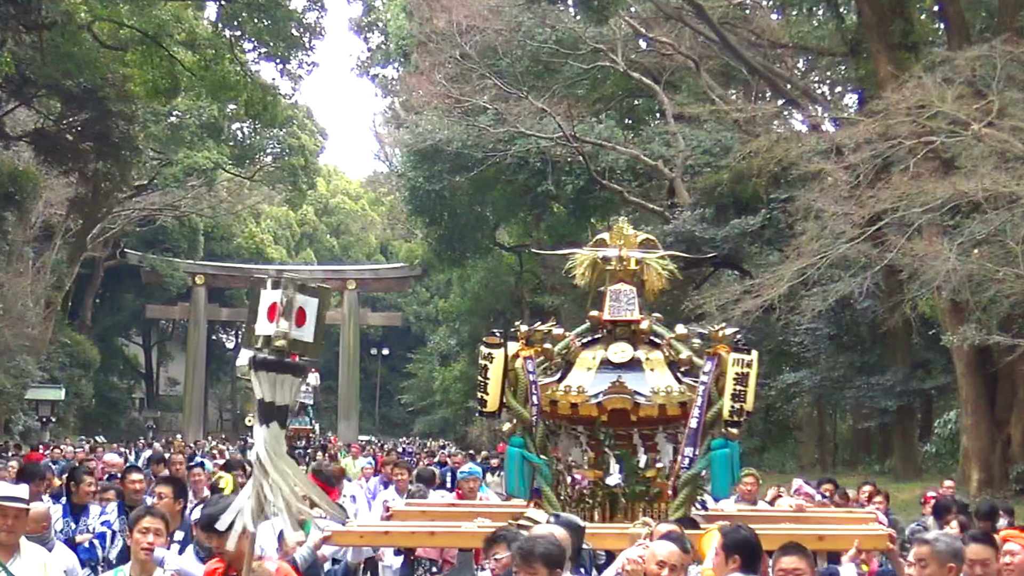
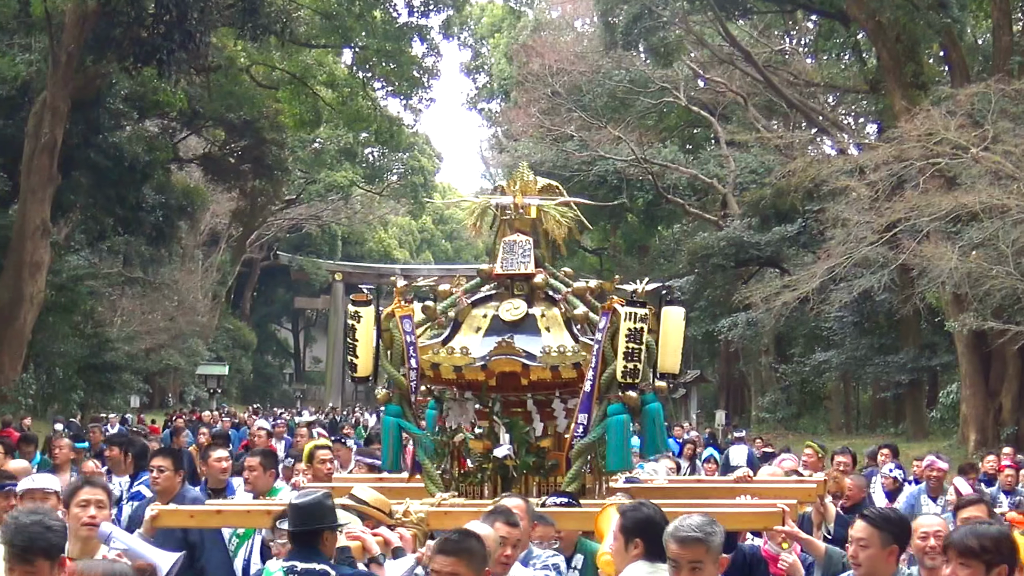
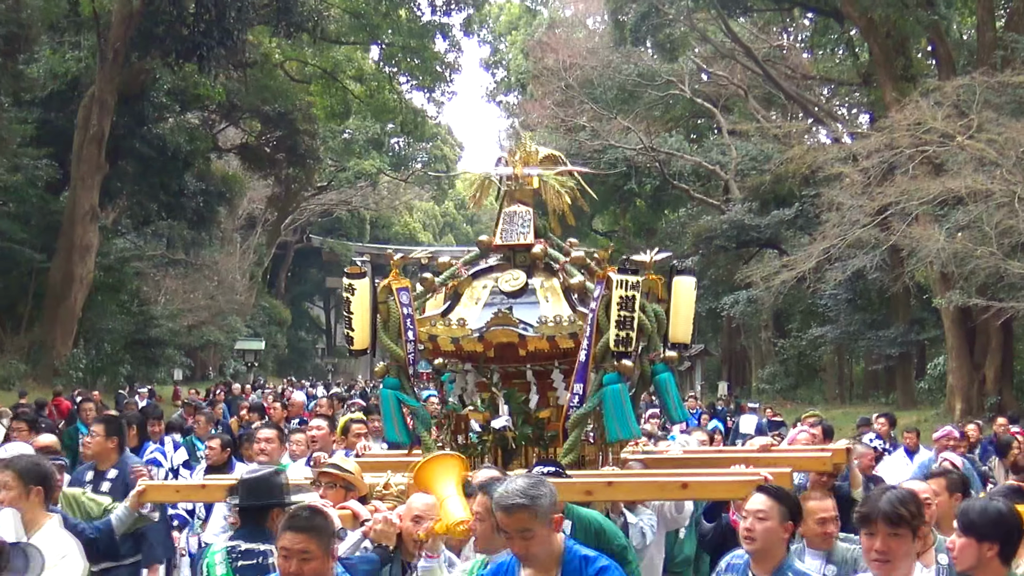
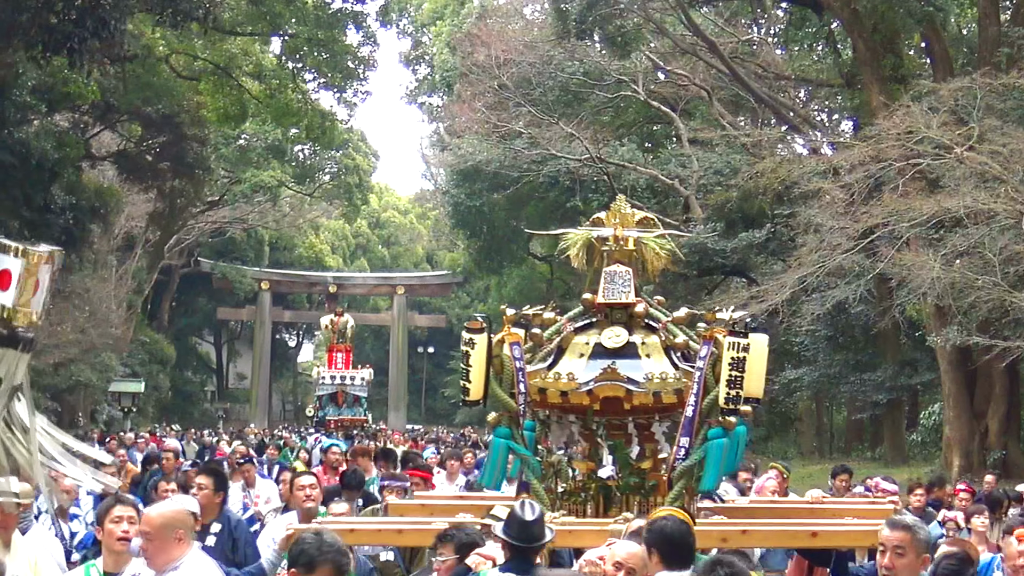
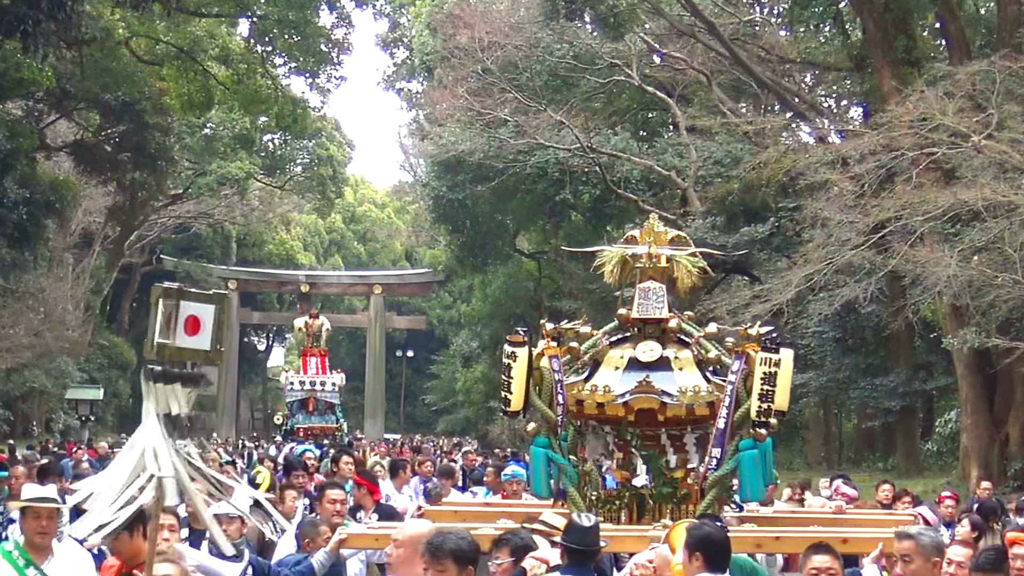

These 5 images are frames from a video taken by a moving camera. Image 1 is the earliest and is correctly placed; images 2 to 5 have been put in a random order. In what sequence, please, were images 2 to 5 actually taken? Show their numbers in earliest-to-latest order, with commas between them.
5, 4, 2, 3
